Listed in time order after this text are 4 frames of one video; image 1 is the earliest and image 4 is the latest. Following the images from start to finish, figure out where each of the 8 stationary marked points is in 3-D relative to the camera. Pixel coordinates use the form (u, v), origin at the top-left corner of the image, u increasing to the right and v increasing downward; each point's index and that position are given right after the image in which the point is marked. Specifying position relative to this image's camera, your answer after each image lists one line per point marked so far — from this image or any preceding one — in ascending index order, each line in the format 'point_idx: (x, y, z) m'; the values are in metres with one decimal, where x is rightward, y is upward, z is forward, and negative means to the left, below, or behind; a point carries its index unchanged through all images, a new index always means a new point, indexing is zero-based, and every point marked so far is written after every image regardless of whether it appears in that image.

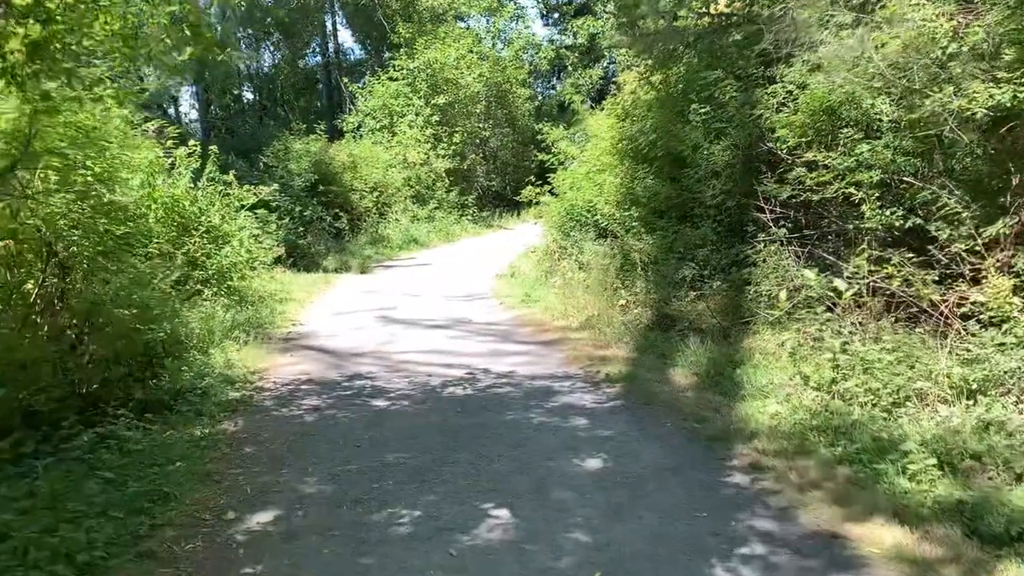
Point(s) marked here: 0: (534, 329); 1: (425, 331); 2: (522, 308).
0: (+0.3, -0.5, +10.6) m
1: (-1.1, -0.5, +10.8) m
2: (+0.1, -0.3, +12.3) m
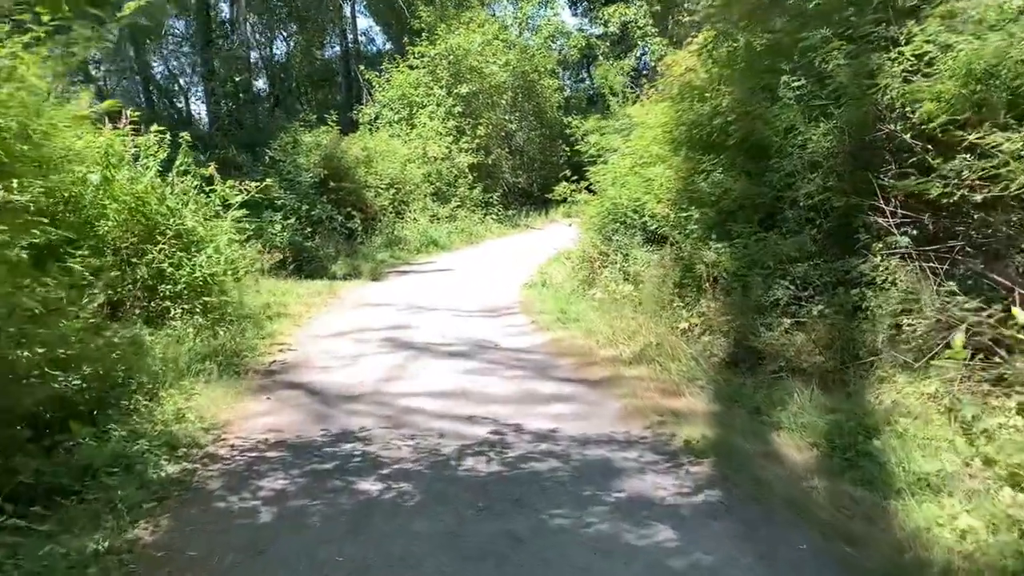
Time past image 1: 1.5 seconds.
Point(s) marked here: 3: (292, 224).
0: (+0.6, -0.7, +8.4) m
1: (-0.7, -0.7, +8.7) m
2: (+0.5, -0.5, +10.2) m
3: (-4.6, +1.4, +18.3) m
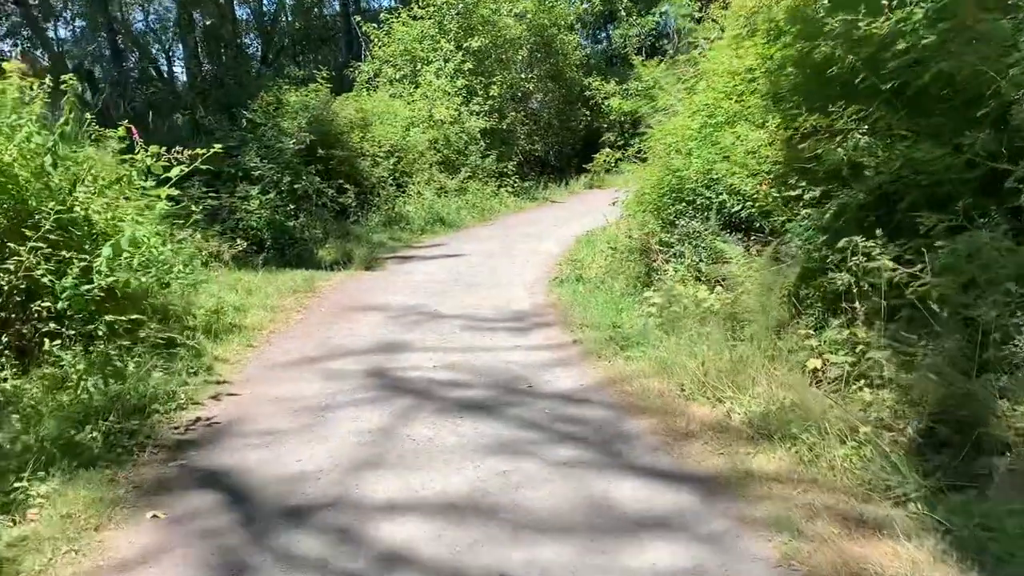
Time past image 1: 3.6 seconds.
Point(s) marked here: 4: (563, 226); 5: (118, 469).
0: (+0.9, -0.9, +5.4) m
1: (-0.4, -0.9, +5.7) m
2: (+0.9, -0.6, +7.2) m
3: (-4.2, +1.6, +15.2) m
4: (+1.0, +1.3, +18.2) m
5: (-2.2, -1.0, +5.0) m
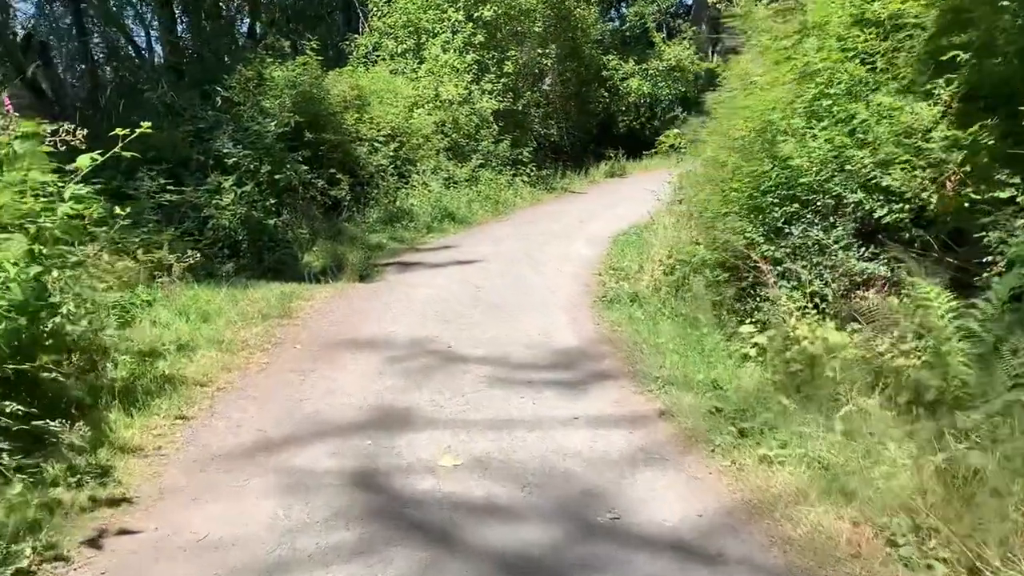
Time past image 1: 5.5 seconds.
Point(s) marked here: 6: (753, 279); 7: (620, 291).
0: (+1.3, -1.2, +2.8) m
1: (-0.1, -1.2, +3.1) m
2: (+1.2, -0.9, +4.6) m
3: (-3.9, +1.4, +12.6) m
4: (+1.4, +1.2, +15.5) m
5: (-1.9, -1.4, +2.4) m
6: (+2.0, +0.1, +7.1) m
7: (+1.2, 0.0, +9.3) m
